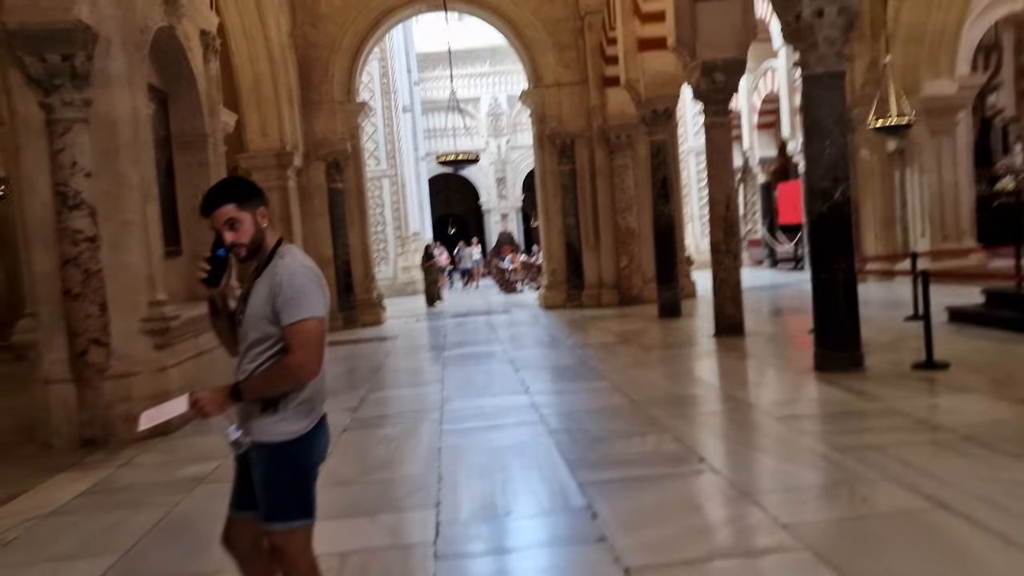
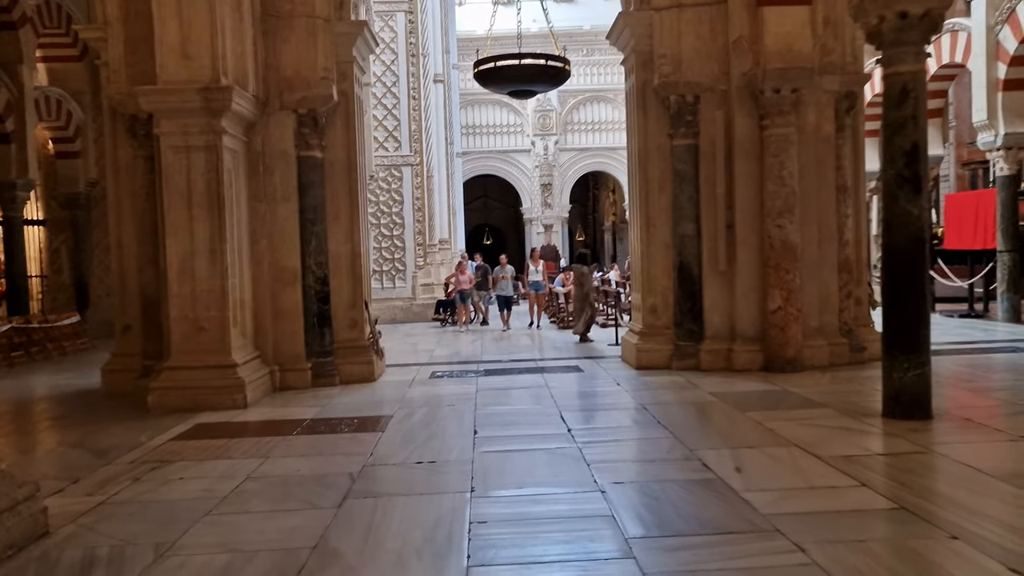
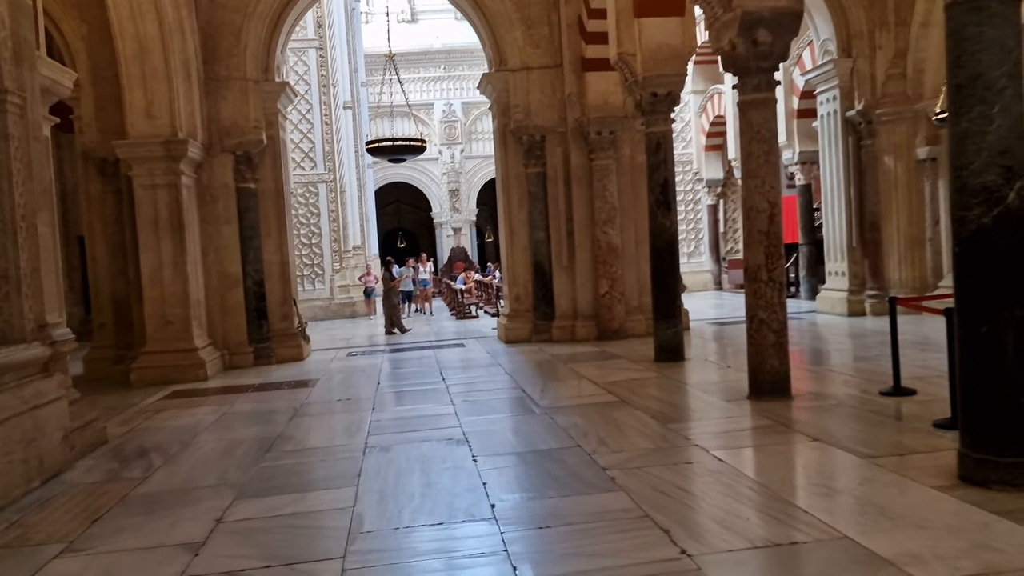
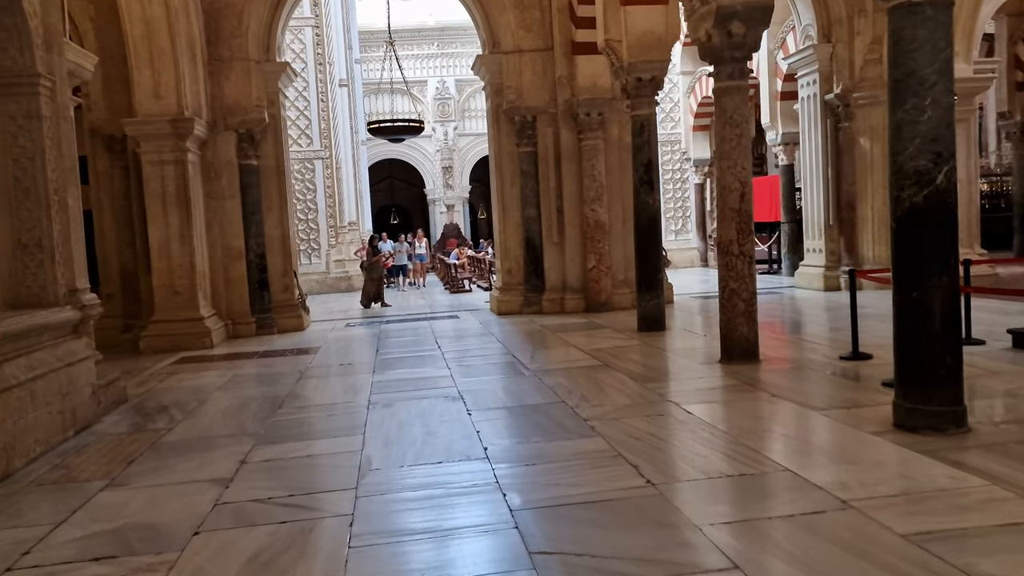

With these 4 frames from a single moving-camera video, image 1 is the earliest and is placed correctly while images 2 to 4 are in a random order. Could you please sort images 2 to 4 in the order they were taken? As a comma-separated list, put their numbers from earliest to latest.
4, 3, 2
